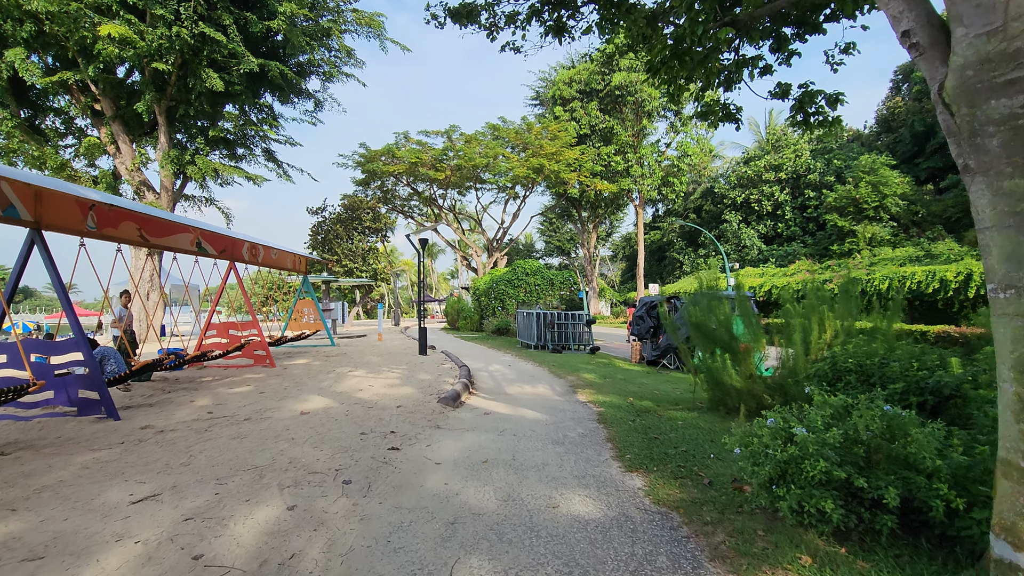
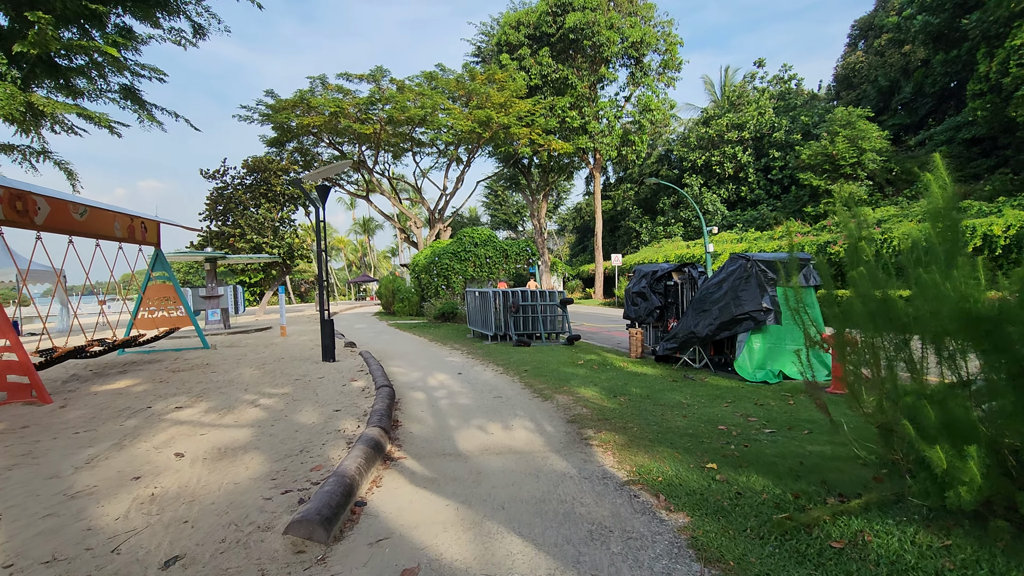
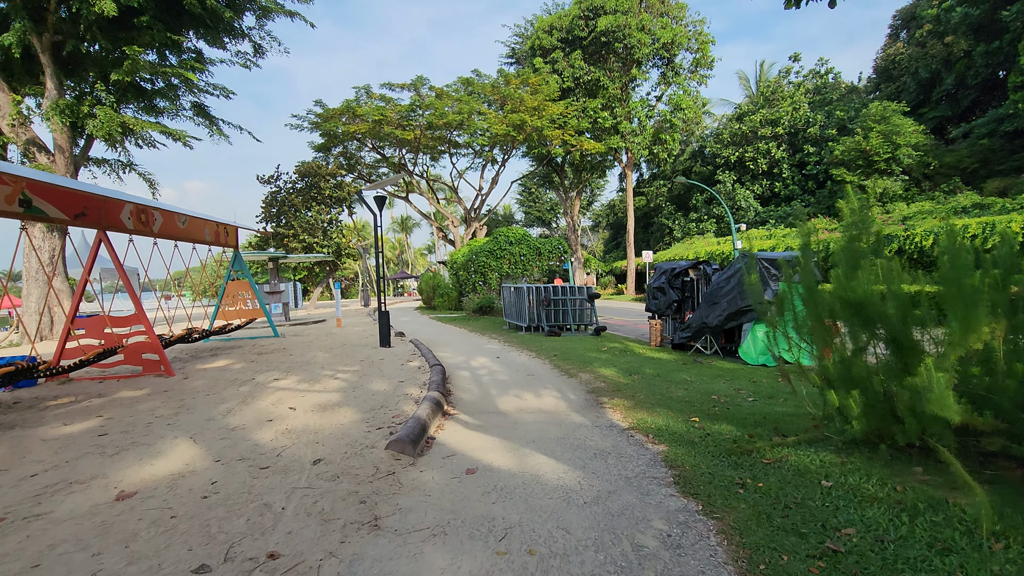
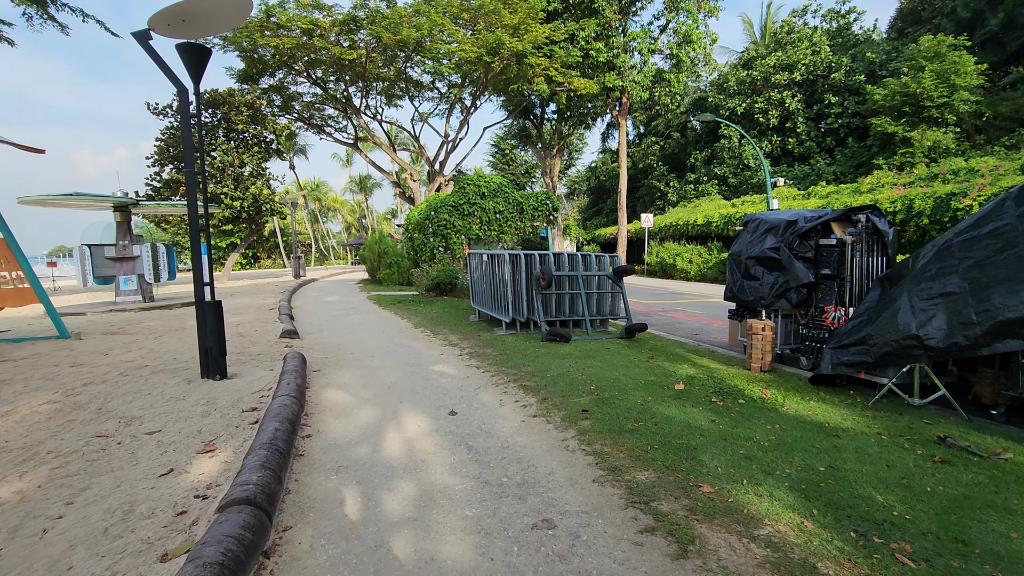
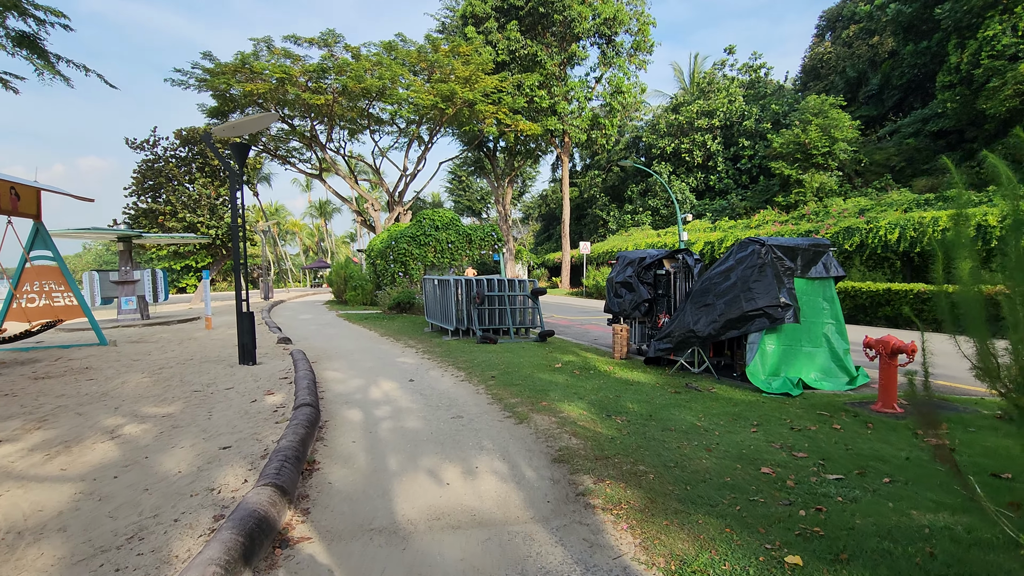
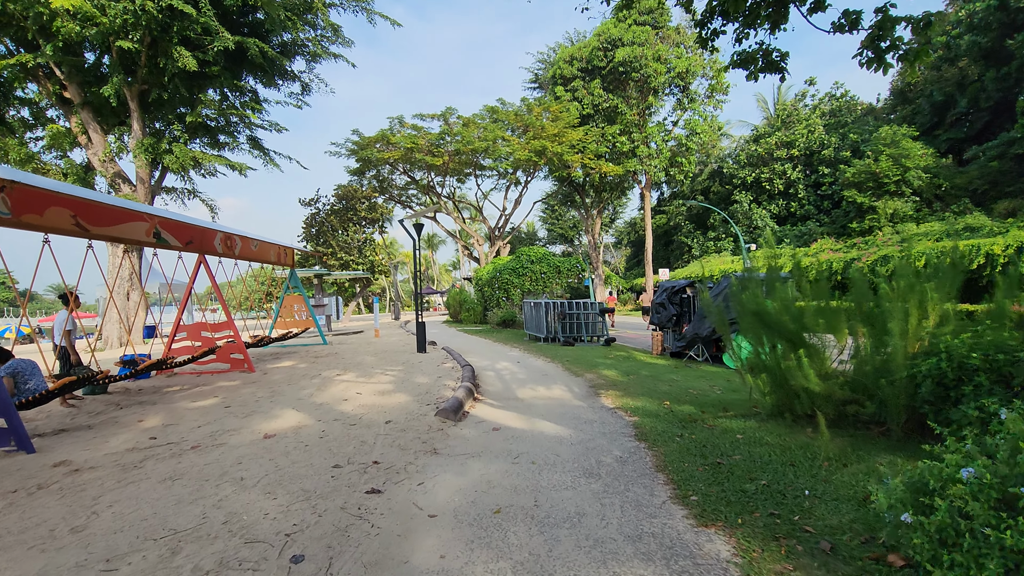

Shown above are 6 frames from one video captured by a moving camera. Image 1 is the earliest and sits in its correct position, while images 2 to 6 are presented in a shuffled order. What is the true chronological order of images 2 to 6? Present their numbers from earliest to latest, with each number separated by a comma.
6, 3, 2, 5, 4
